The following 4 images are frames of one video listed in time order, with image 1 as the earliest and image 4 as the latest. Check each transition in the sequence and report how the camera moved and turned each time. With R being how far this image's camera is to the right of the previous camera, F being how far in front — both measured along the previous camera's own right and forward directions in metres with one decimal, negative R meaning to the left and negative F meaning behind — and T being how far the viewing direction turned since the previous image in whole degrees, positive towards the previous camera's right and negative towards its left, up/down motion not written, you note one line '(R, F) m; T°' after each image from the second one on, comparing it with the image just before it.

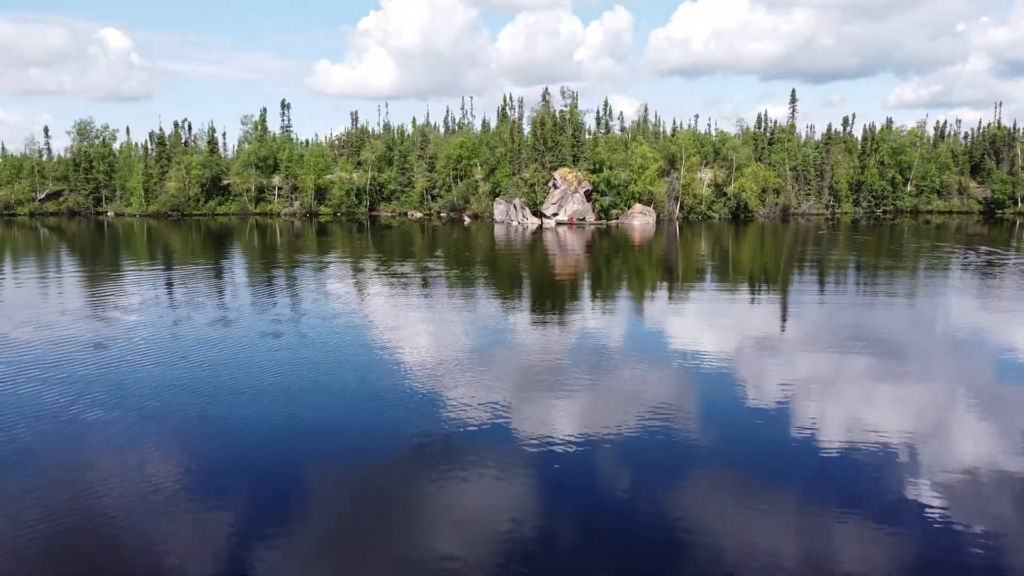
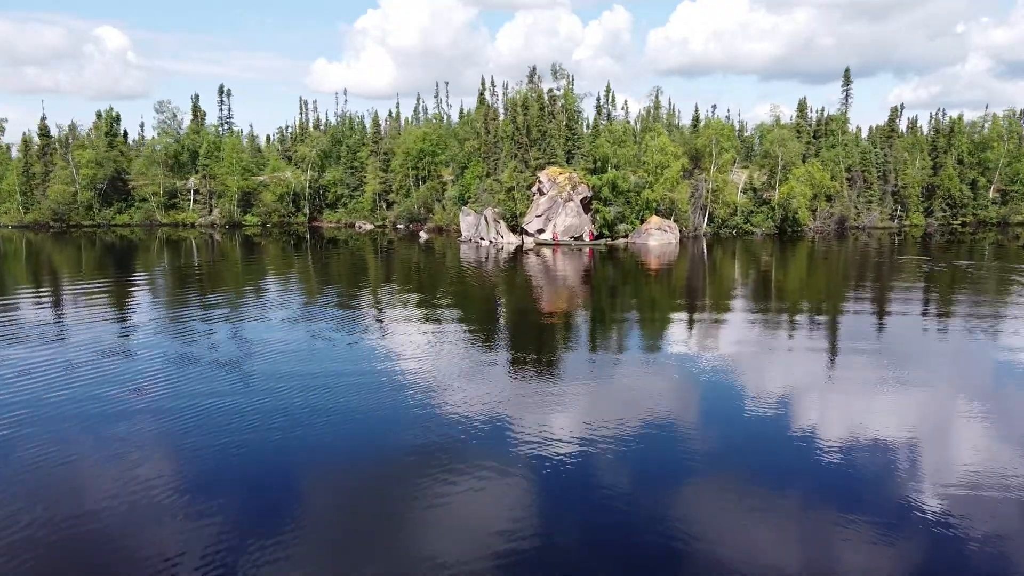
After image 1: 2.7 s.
(+0.3, +2.3) m; 0°
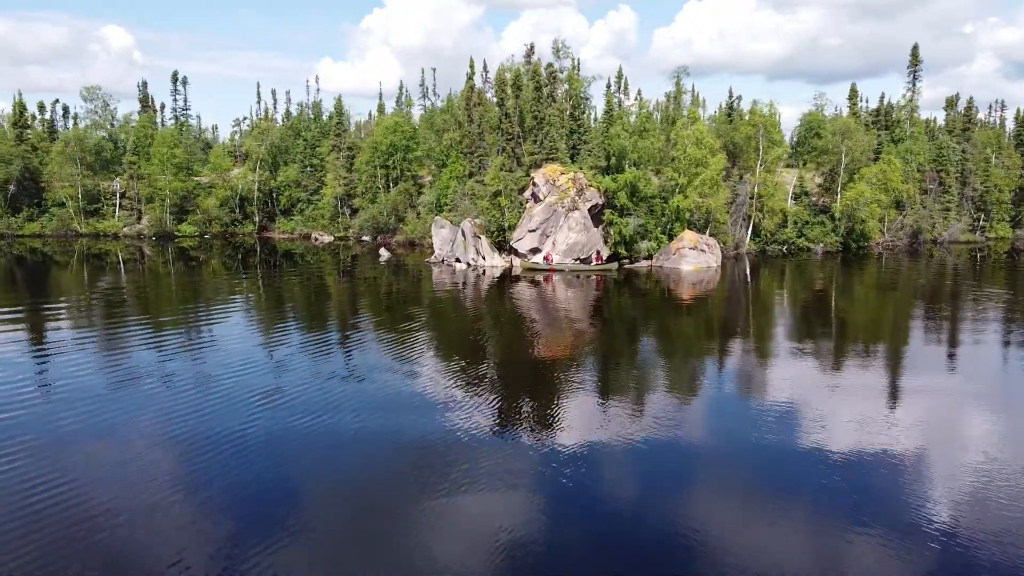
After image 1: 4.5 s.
(+0.1, +1.6) m; 0°
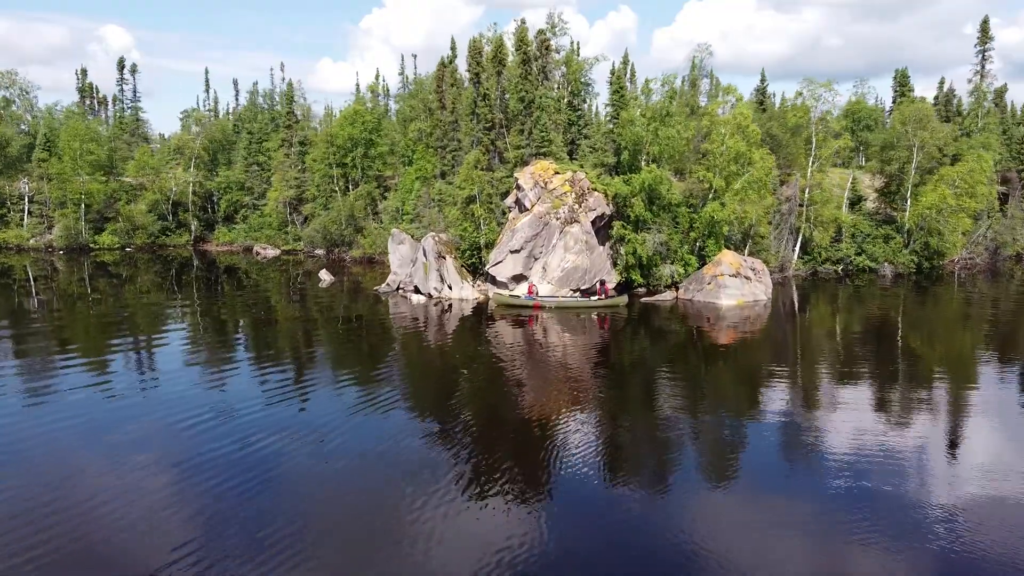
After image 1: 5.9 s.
(+0.1, +1.2) m; 0°
